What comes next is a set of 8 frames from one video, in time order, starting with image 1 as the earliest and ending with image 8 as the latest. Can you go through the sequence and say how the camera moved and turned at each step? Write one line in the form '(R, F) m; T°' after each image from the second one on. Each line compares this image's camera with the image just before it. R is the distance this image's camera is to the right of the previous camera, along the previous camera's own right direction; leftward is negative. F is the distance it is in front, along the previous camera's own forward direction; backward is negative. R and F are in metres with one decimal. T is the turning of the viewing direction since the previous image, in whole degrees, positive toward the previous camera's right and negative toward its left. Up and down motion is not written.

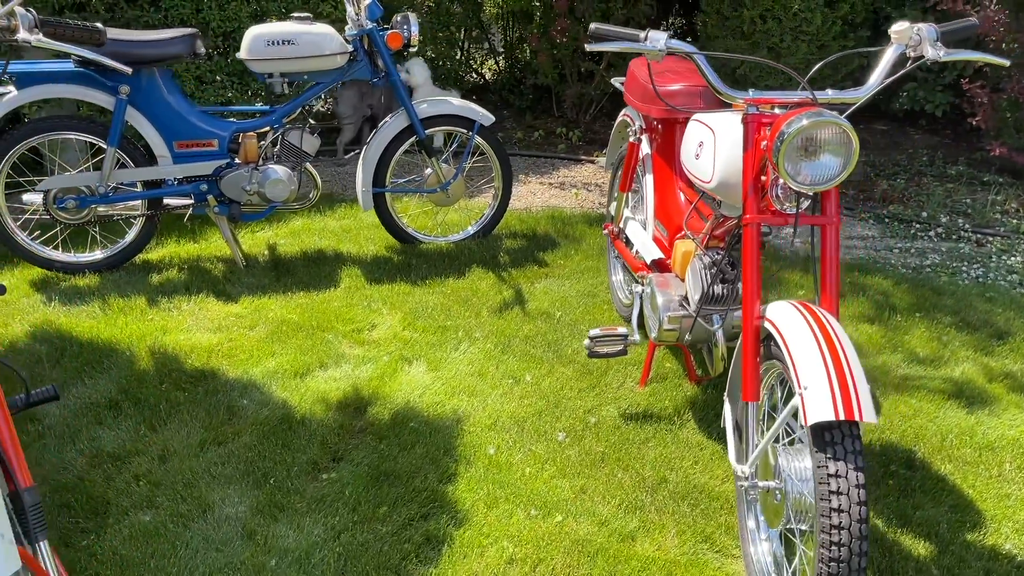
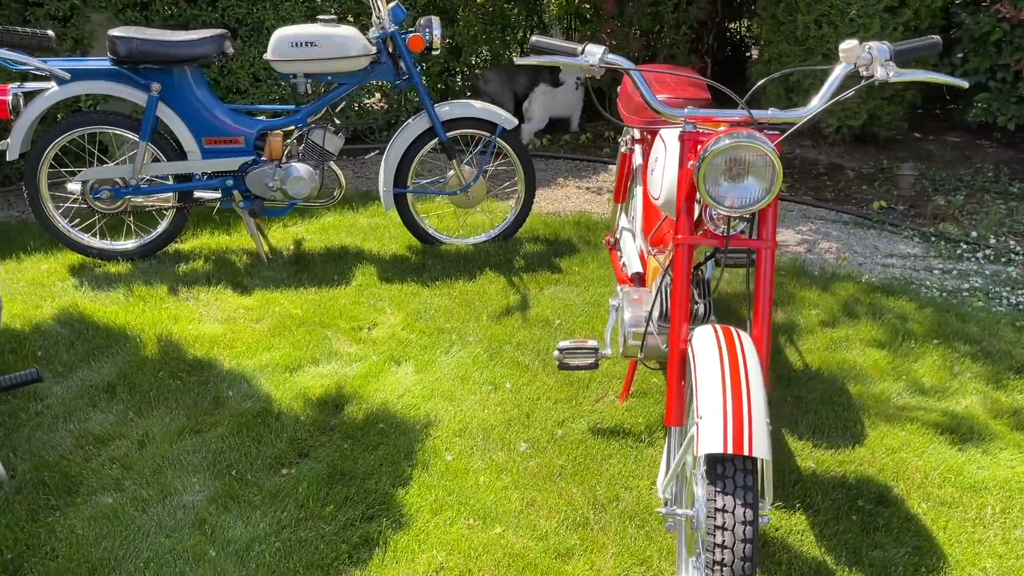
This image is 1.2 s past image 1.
(+0.4, 0.0) m; -6°
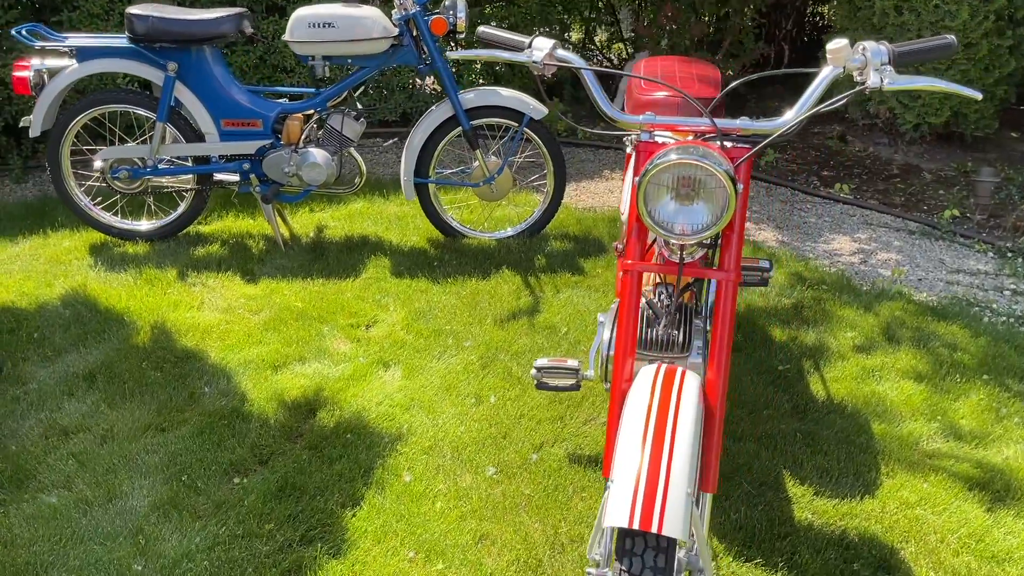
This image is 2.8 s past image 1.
(+0.3, +0.2) m; -6°
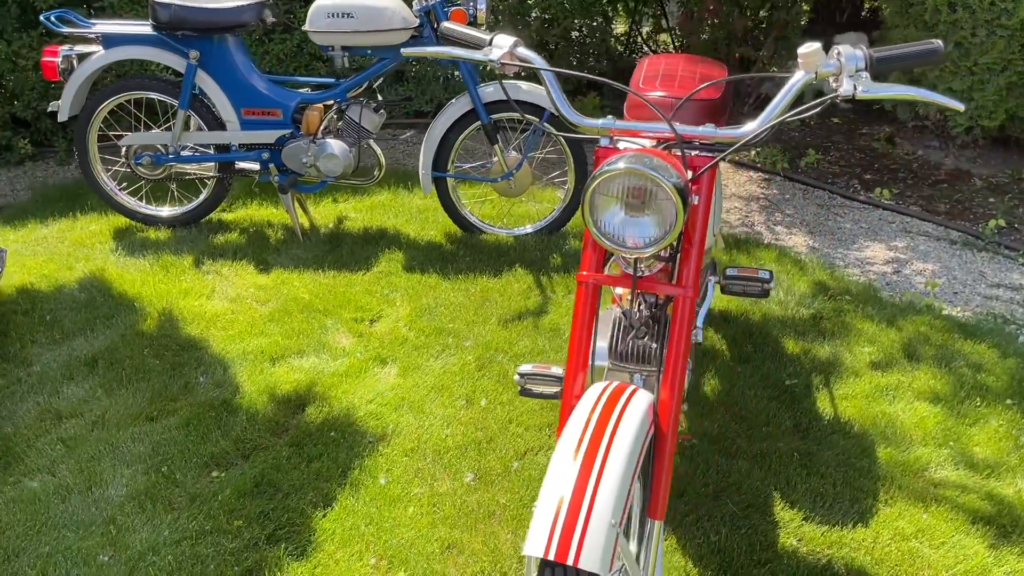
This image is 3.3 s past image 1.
(+0.2, +0.1) m; -4°
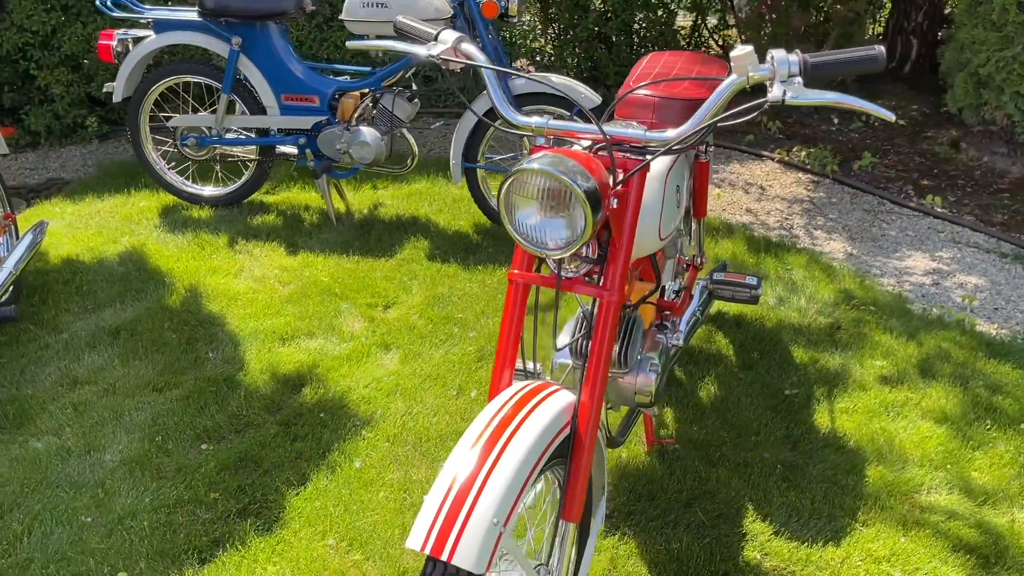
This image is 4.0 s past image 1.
(+0.3, 0.0) m; -6°
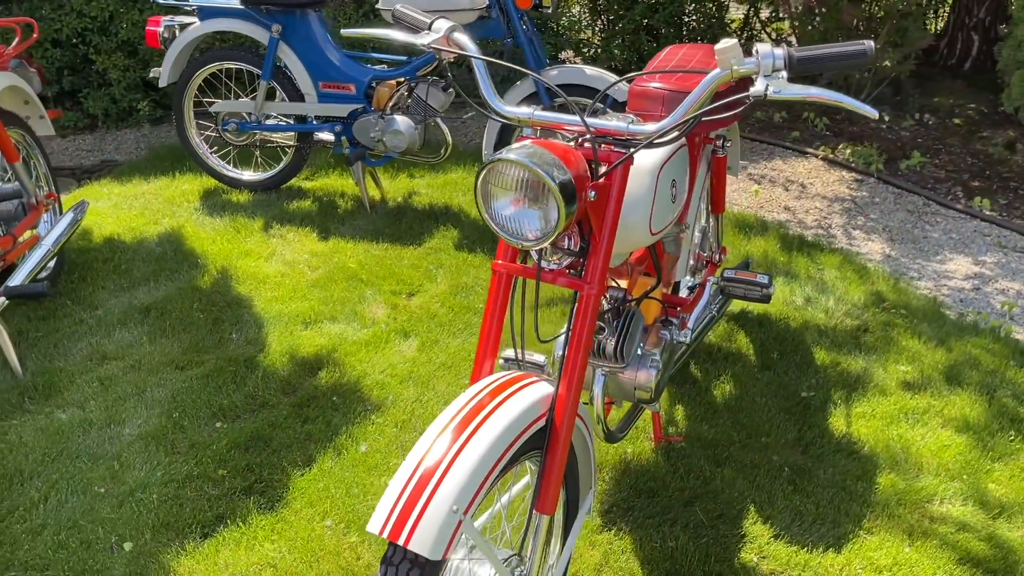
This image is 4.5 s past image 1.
(+0.1, 0.0) m; -4°
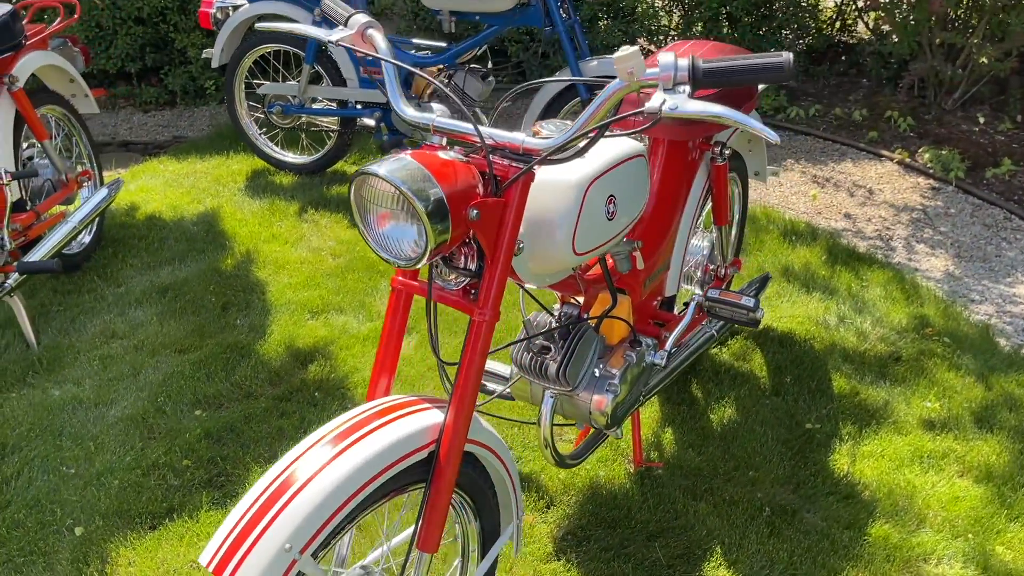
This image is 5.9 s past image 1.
(+0.4, +0.1) m; -7°
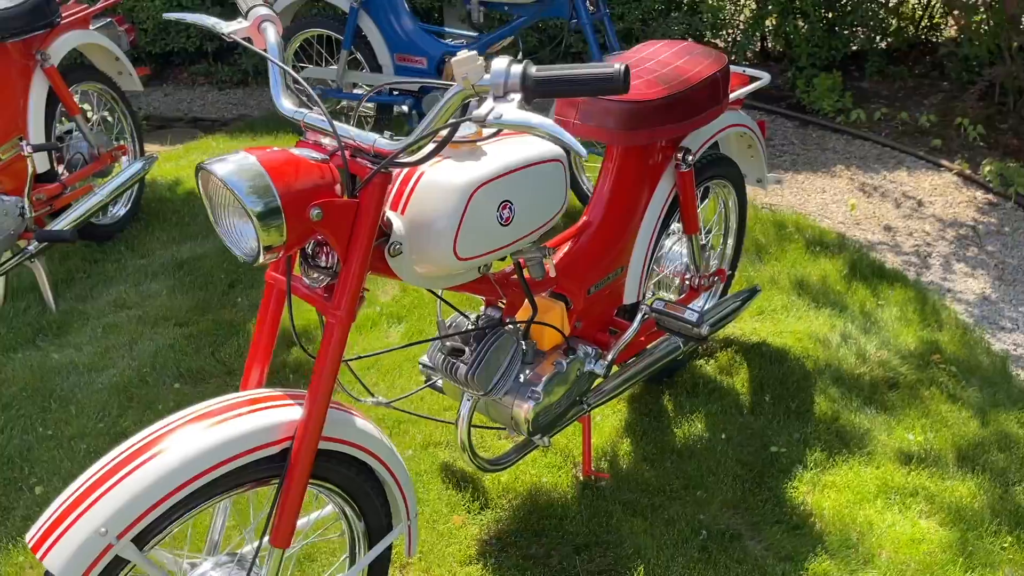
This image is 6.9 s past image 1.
(+0.4, +0.1) m; -7°
